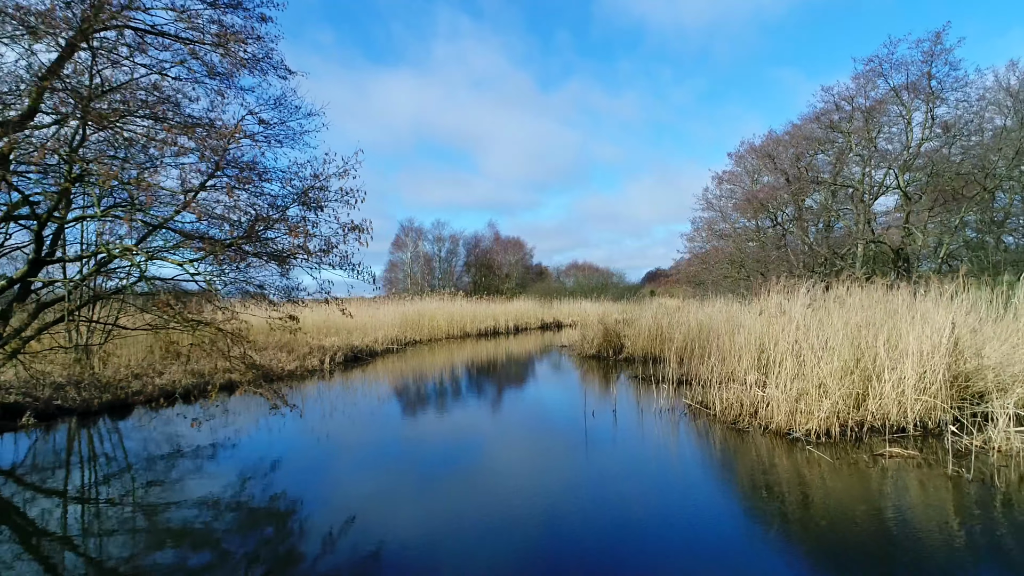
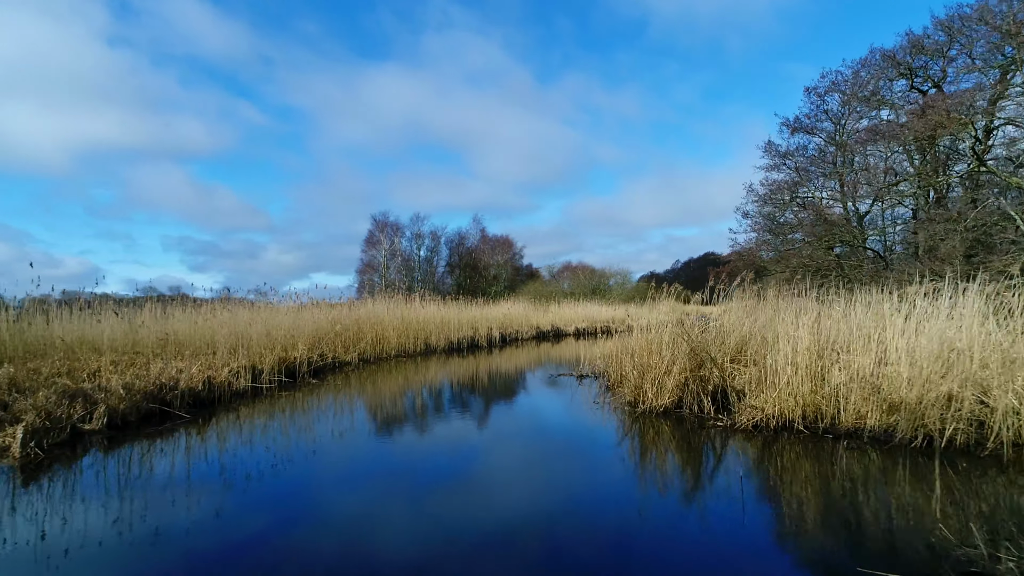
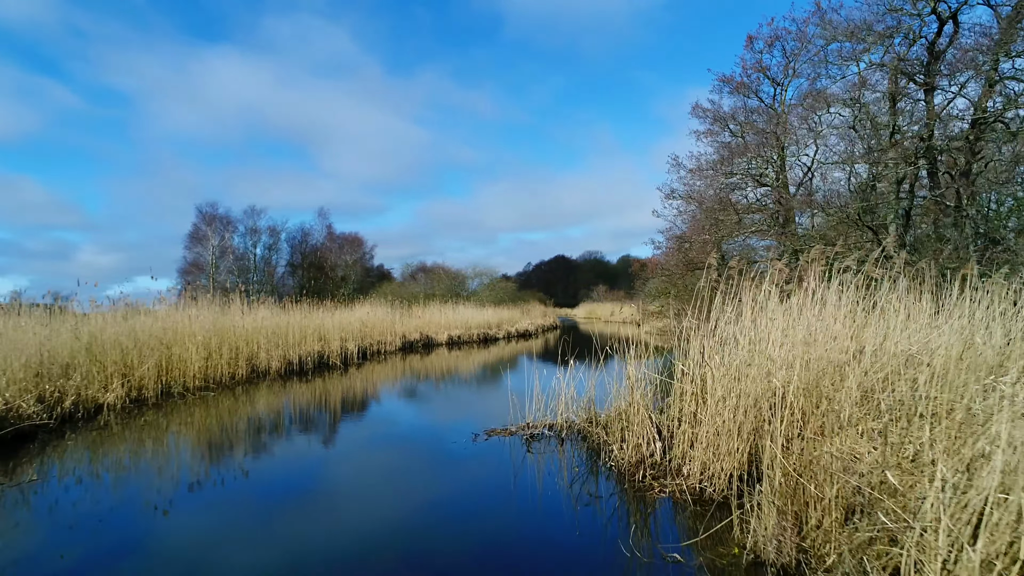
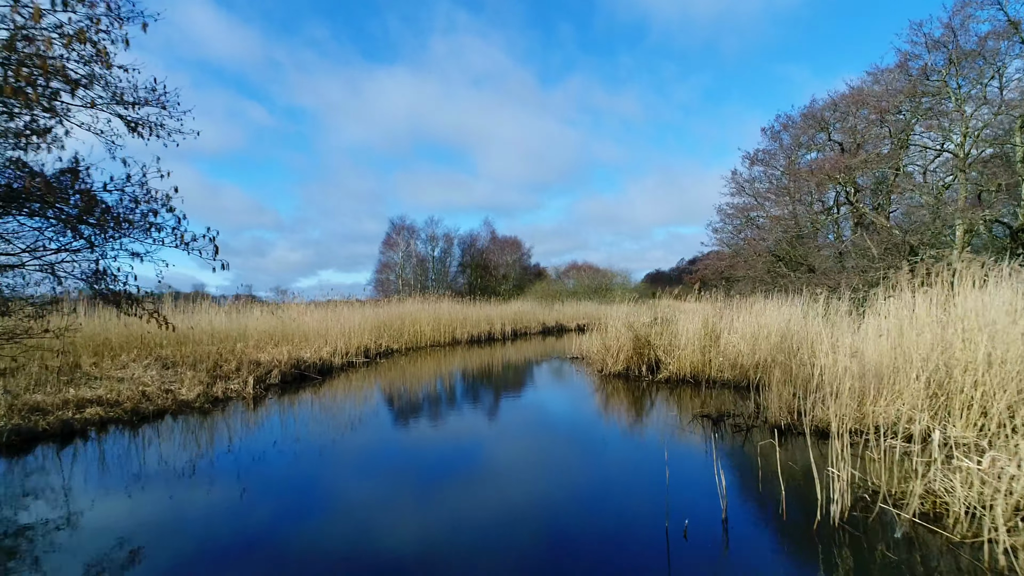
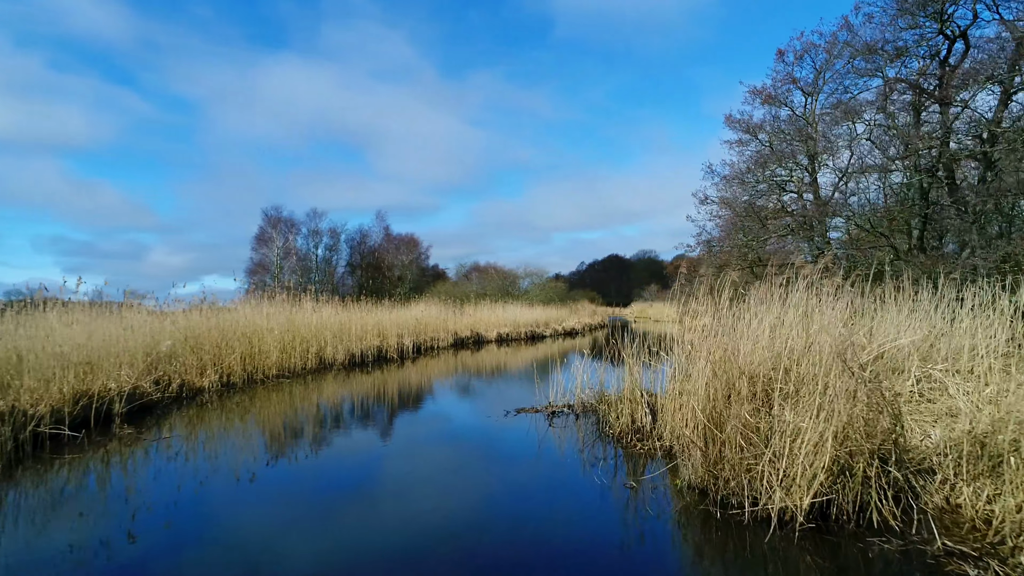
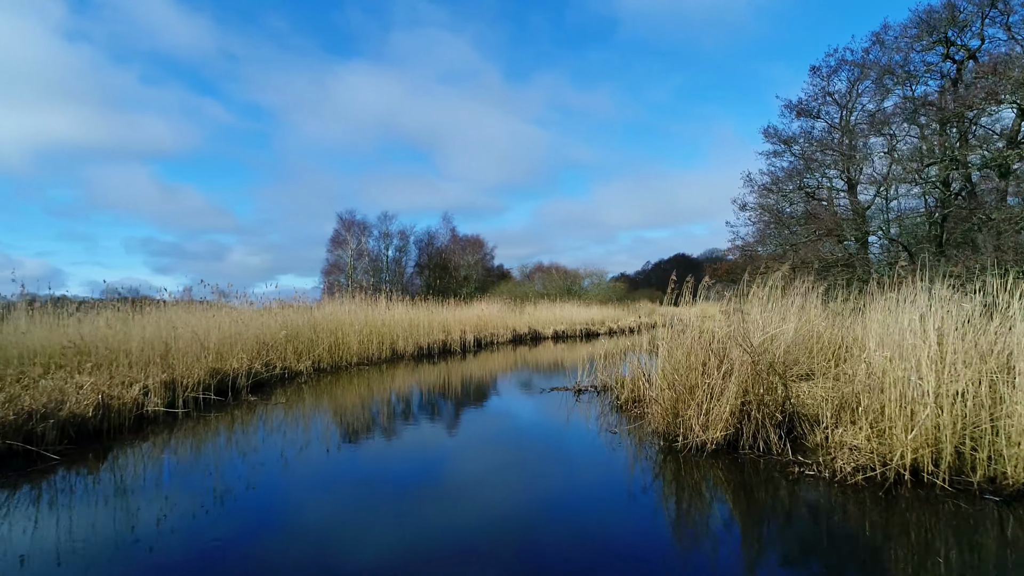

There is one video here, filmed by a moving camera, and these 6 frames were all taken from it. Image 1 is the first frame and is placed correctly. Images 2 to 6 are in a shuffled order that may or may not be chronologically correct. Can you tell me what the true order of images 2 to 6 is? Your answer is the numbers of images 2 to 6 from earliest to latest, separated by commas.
4, 2, 6, 5, 3
